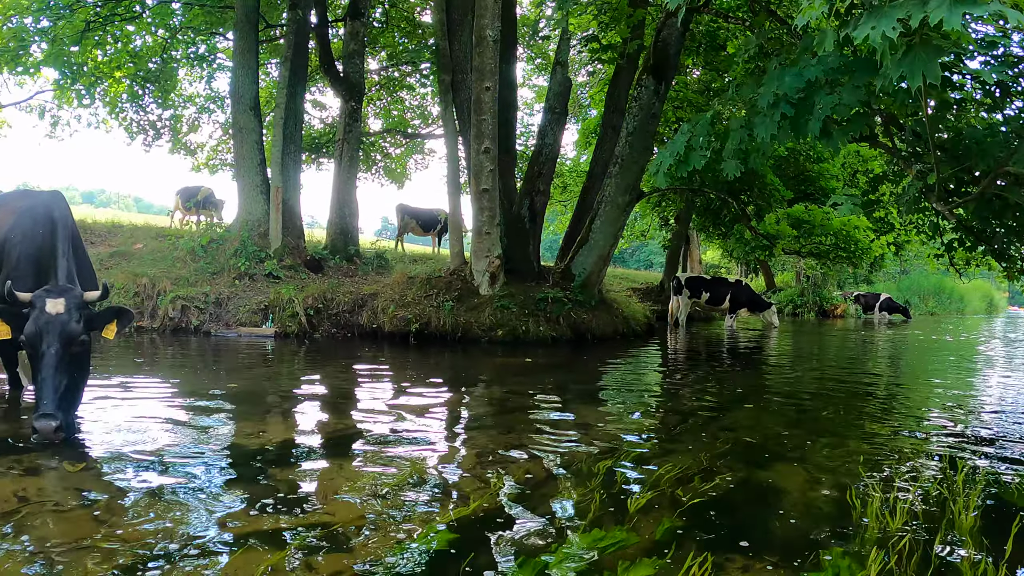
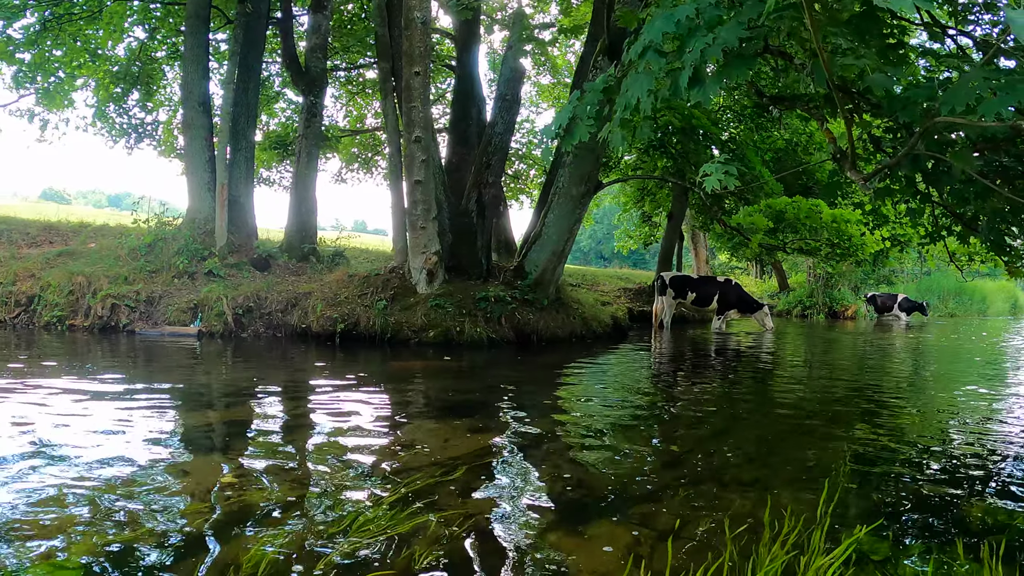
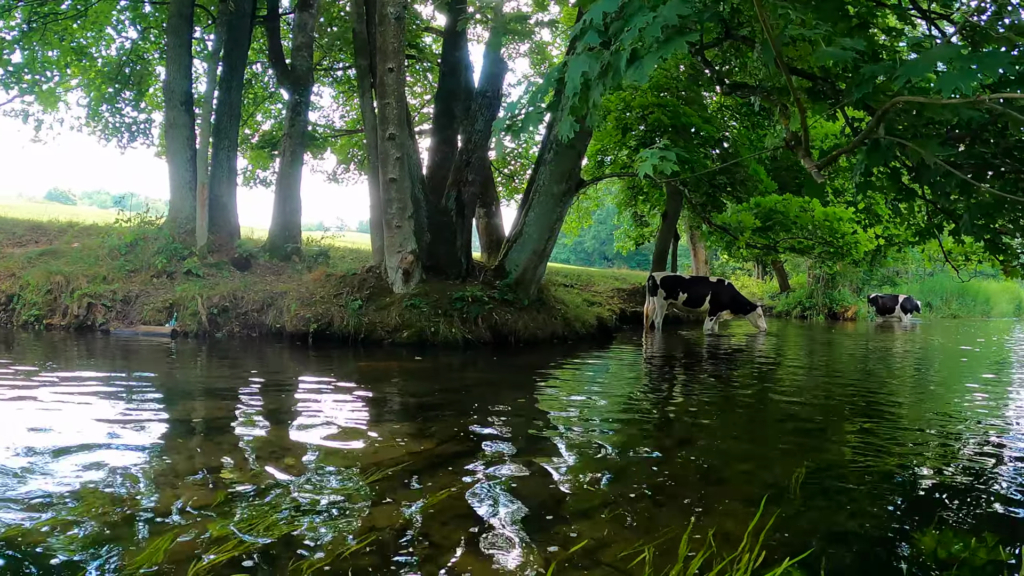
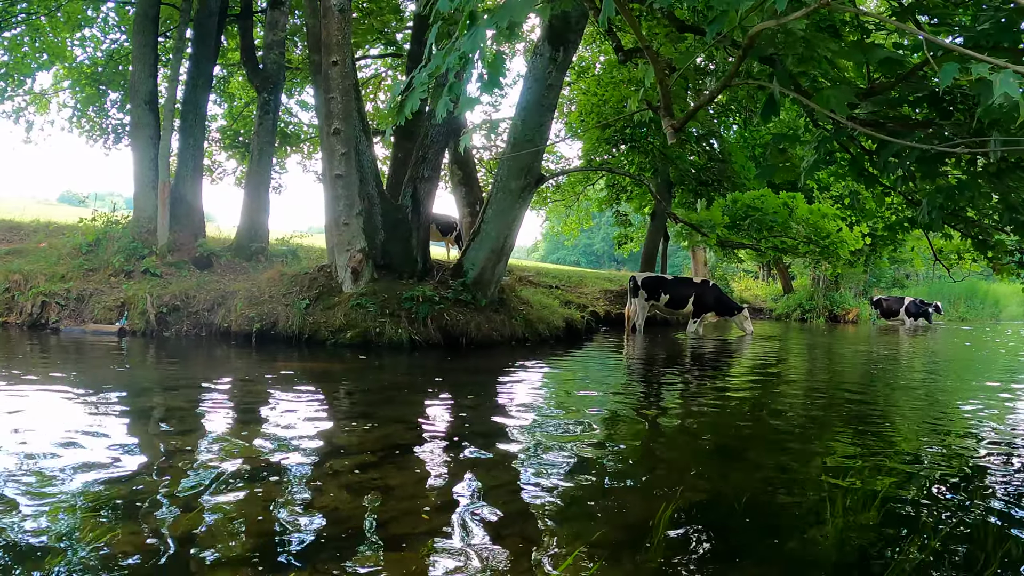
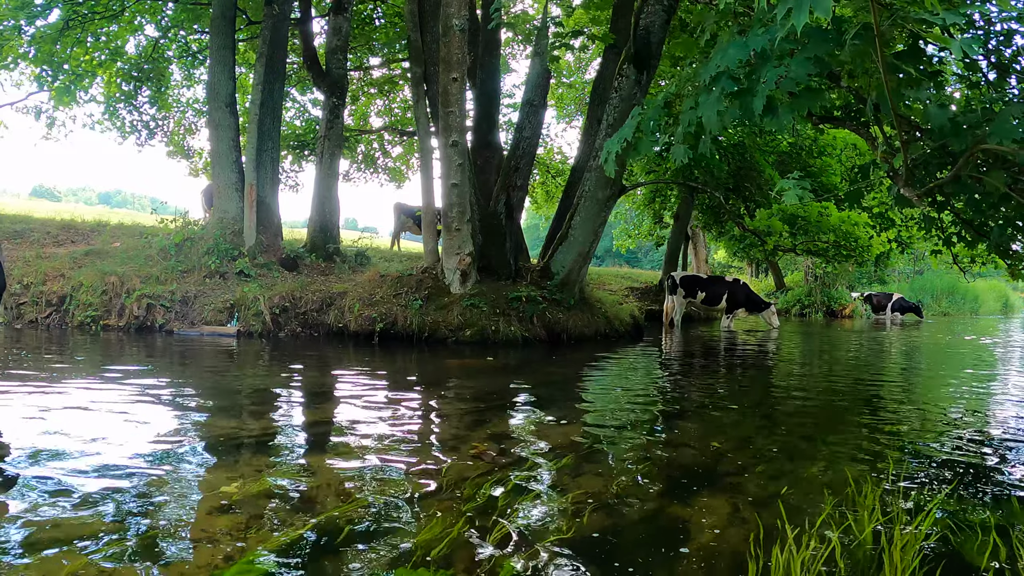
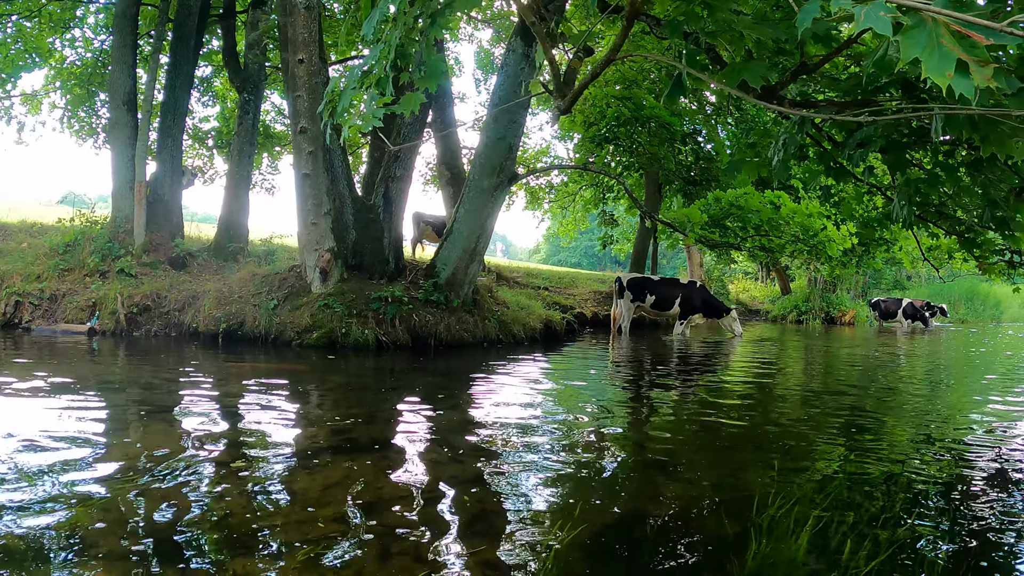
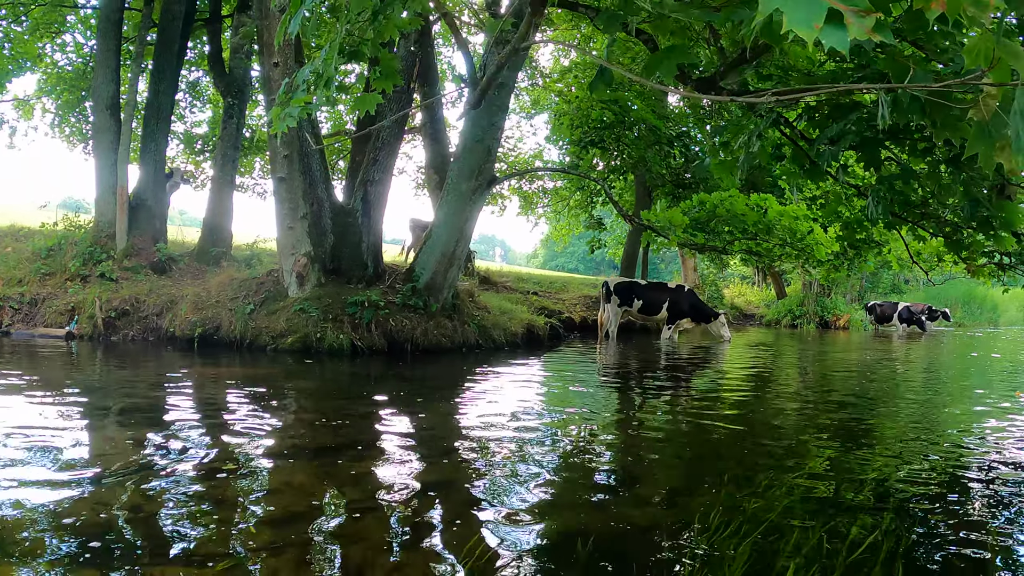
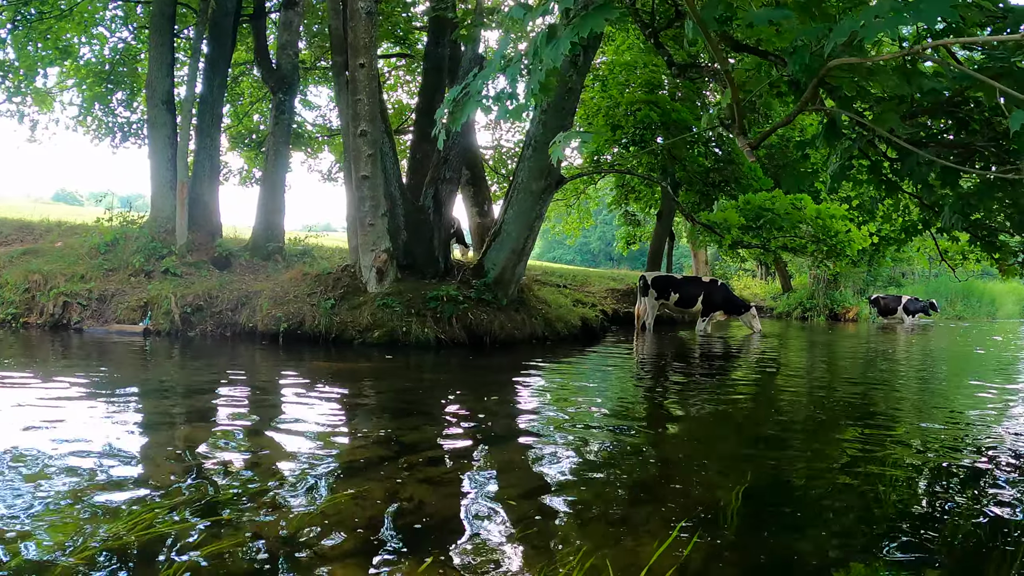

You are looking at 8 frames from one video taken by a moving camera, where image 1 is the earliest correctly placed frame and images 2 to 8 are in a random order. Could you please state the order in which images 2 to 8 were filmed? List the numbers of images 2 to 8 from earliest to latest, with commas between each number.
5, 2, 3, 8, 4, 6, 7
